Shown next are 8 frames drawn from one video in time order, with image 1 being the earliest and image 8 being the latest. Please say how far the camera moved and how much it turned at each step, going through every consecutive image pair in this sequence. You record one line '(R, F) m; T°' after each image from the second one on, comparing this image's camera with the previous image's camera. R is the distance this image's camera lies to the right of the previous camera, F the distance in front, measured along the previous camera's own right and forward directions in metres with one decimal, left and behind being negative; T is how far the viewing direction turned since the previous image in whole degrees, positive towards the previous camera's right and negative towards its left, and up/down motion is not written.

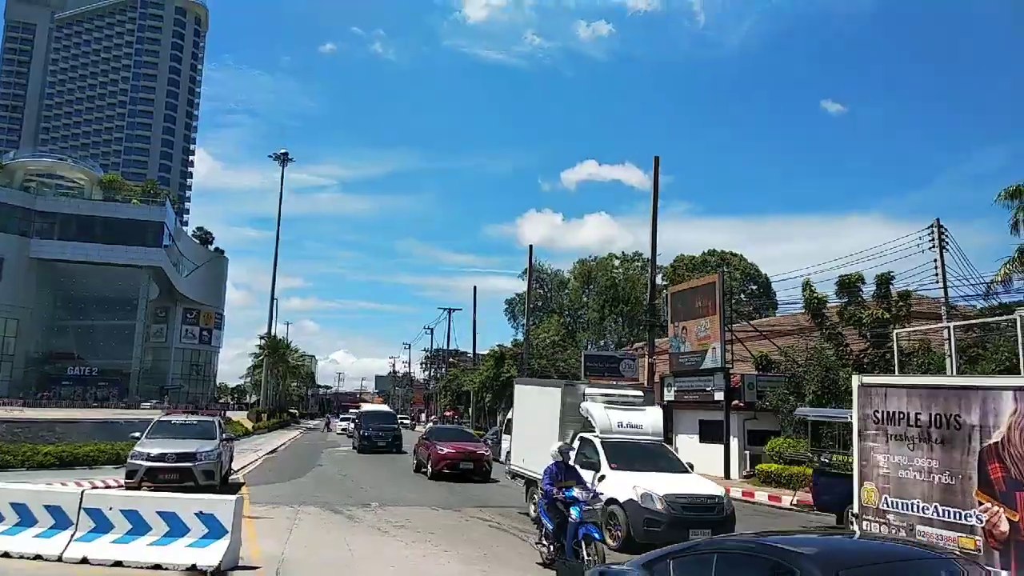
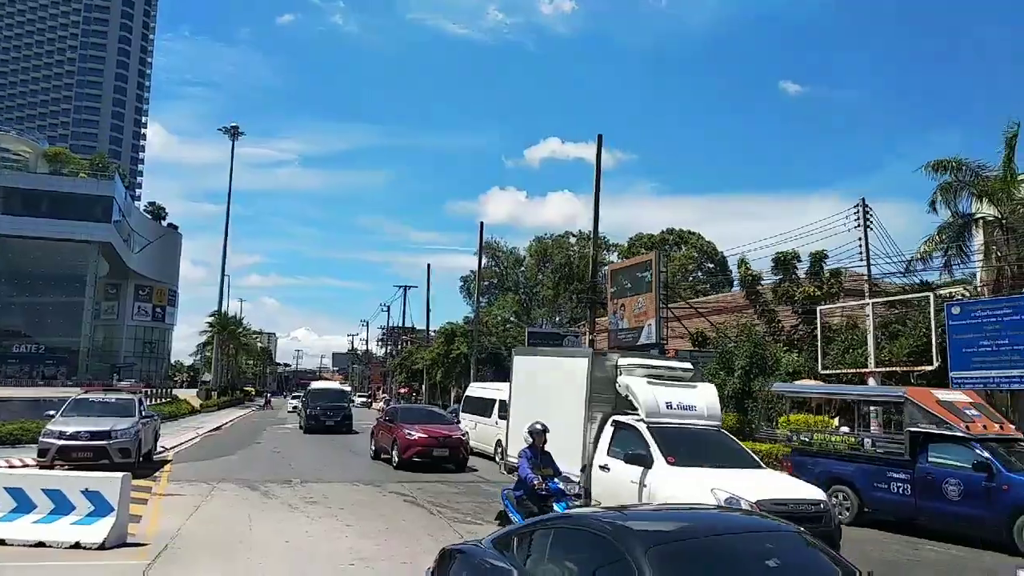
(+0.9, 0.0) m; +3°
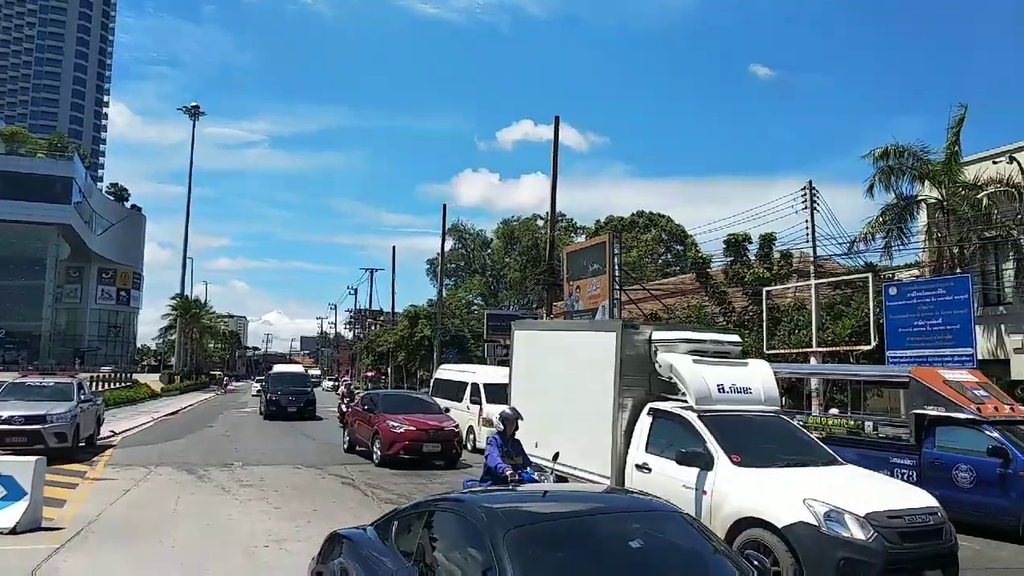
(+0.7, 0.0) m; +2°
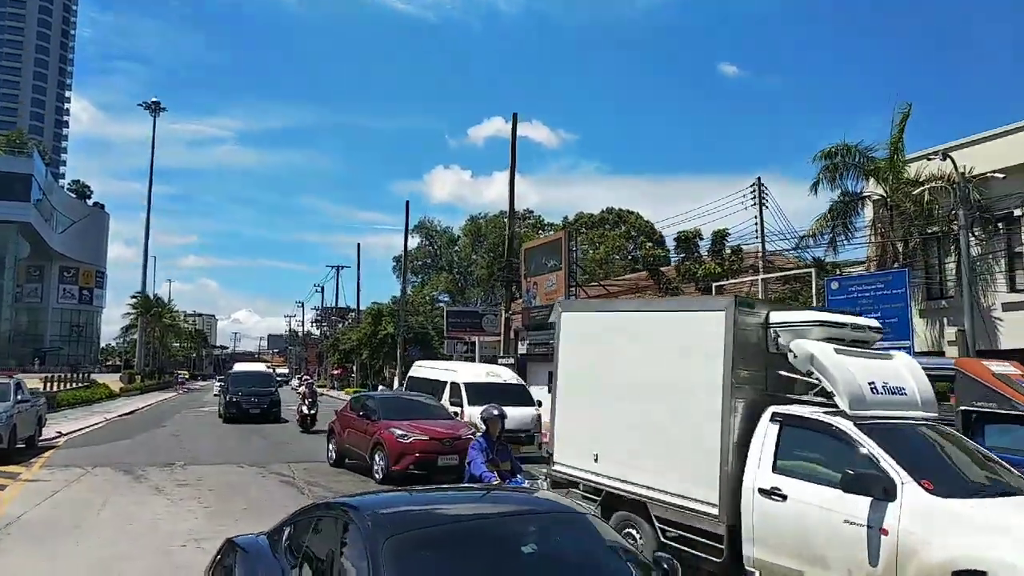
(+0.6, 0.0) m; +2°
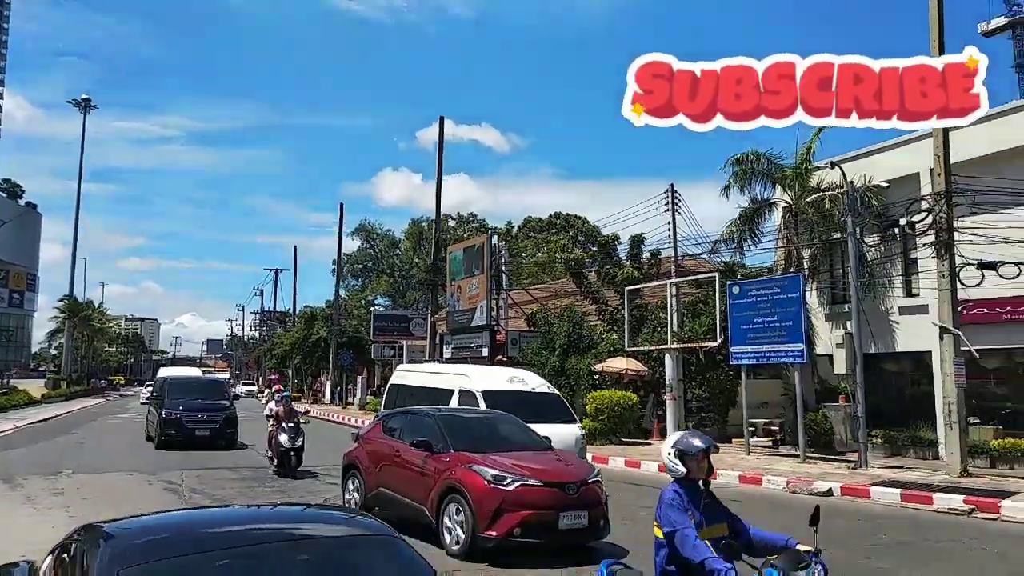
(+1.1, -0.1) m; +4°
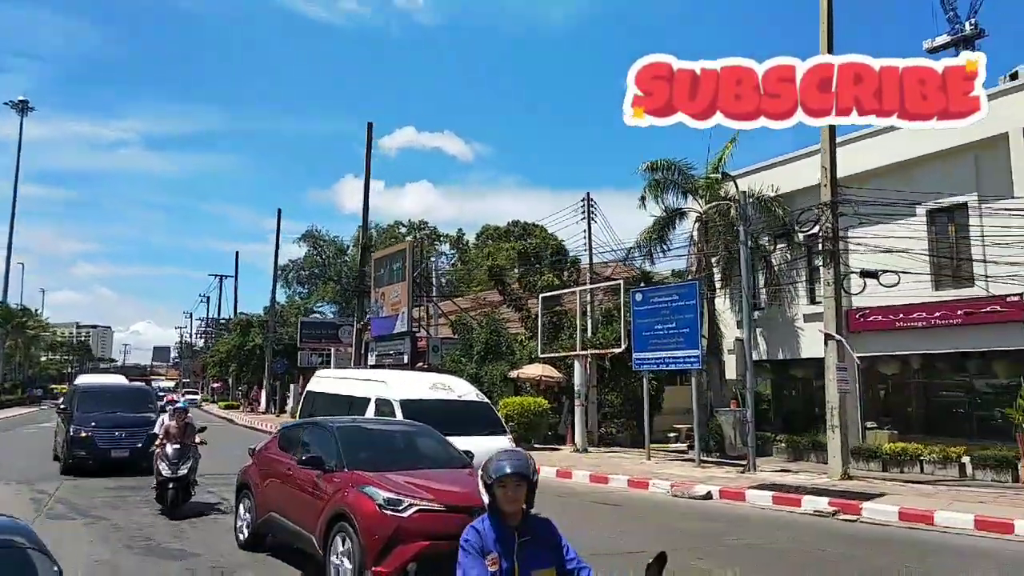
(+1.5, -0.1) m; +3°
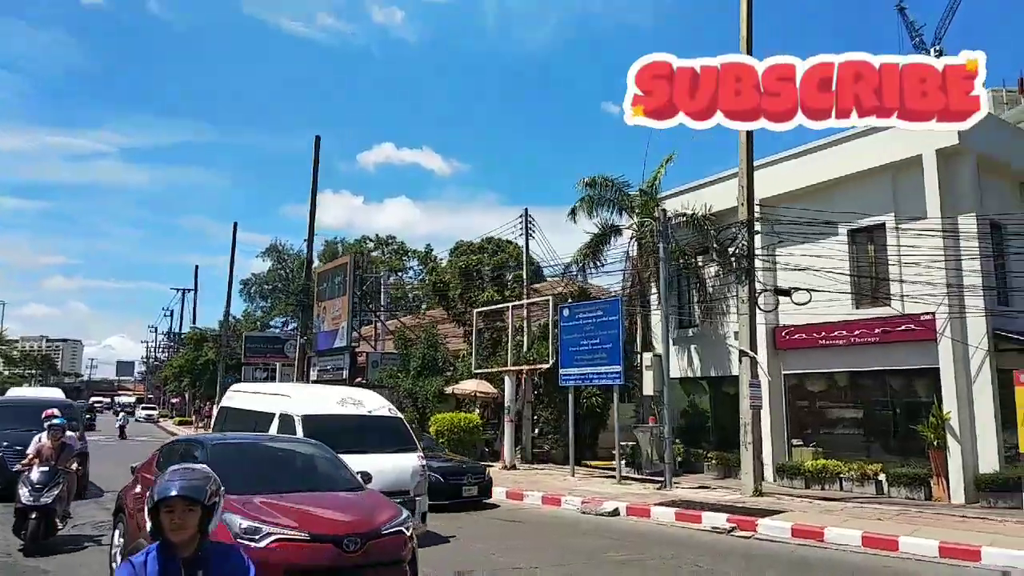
(+1.3, 0.0) m; +1°
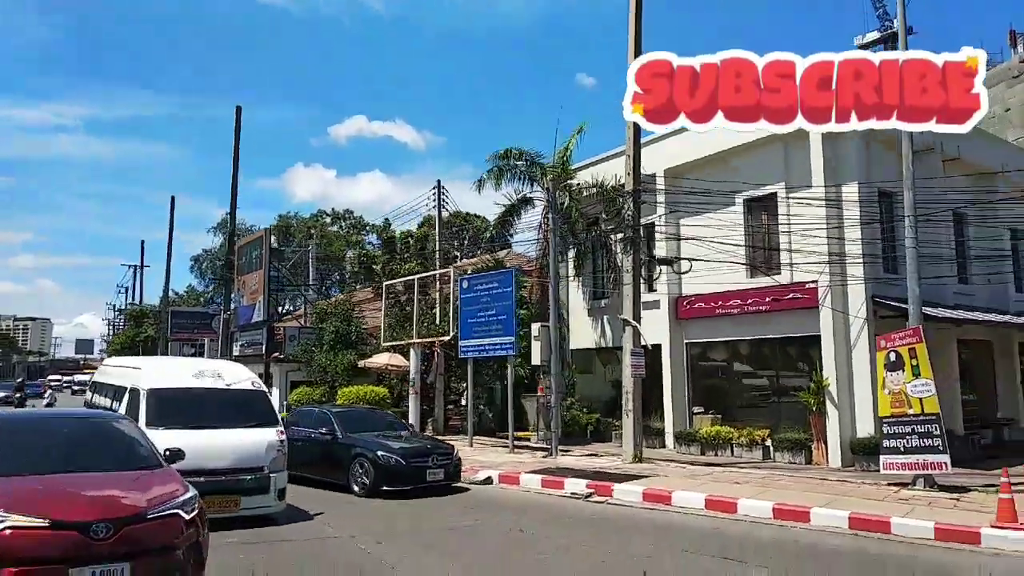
(+1.9, 0.0) m; +2°
